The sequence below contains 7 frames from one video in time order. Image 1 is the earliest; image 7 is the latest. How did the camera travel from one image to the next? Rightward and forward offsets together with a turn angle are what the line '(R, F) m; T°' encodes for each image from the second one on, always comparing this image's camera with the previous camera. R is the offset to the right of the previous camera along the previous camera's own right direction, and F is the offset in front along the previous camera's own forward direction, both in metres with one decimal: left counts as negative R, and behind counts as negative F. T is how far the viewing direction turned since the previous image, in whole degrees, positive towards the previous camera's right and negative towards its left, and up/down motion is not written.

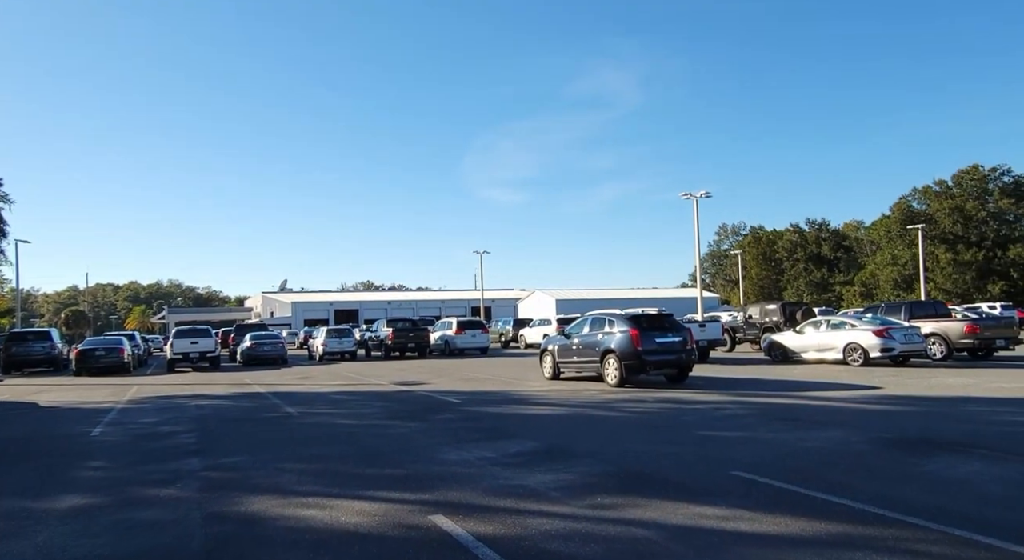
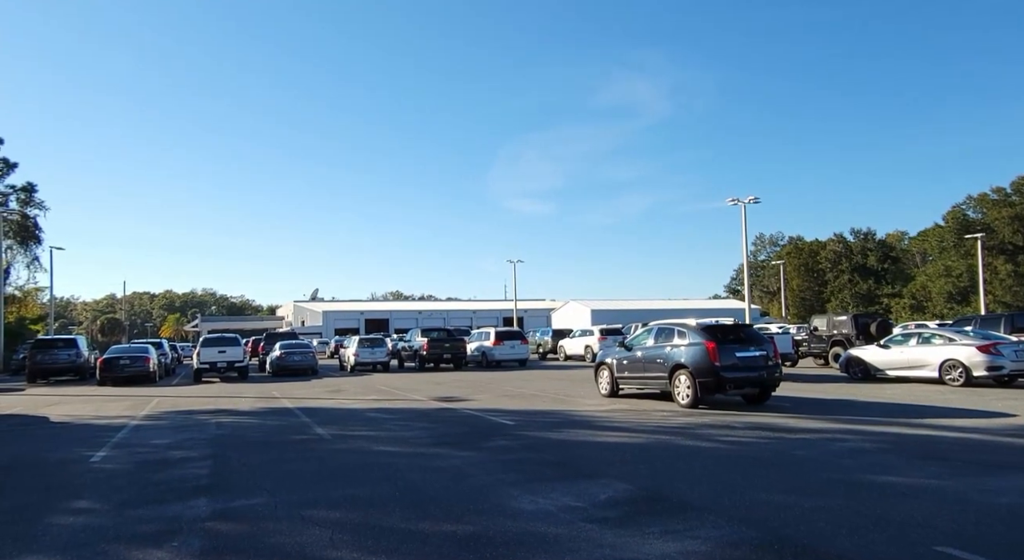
(-0.6, +1.9) m; -2°
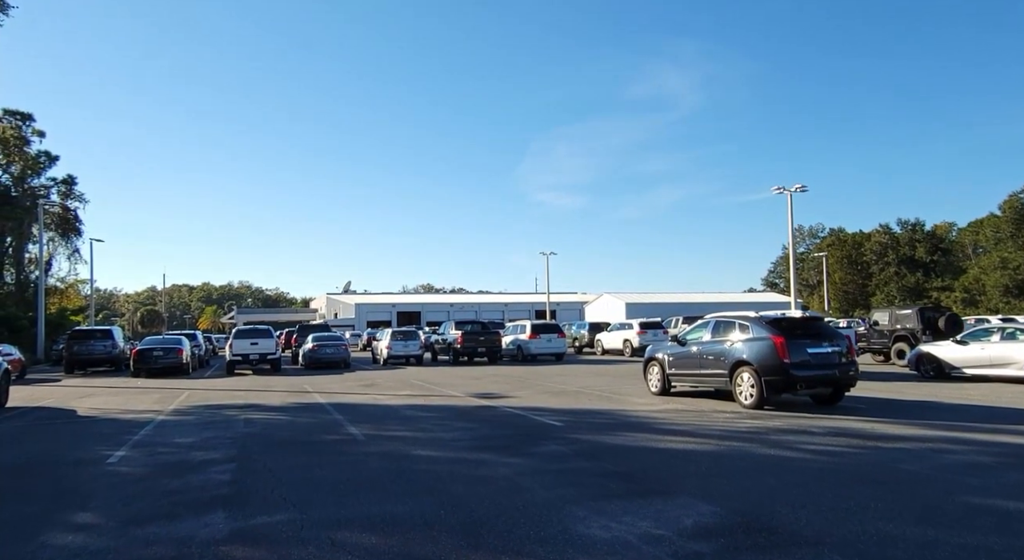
(-0.3, +1.1) m; -2°
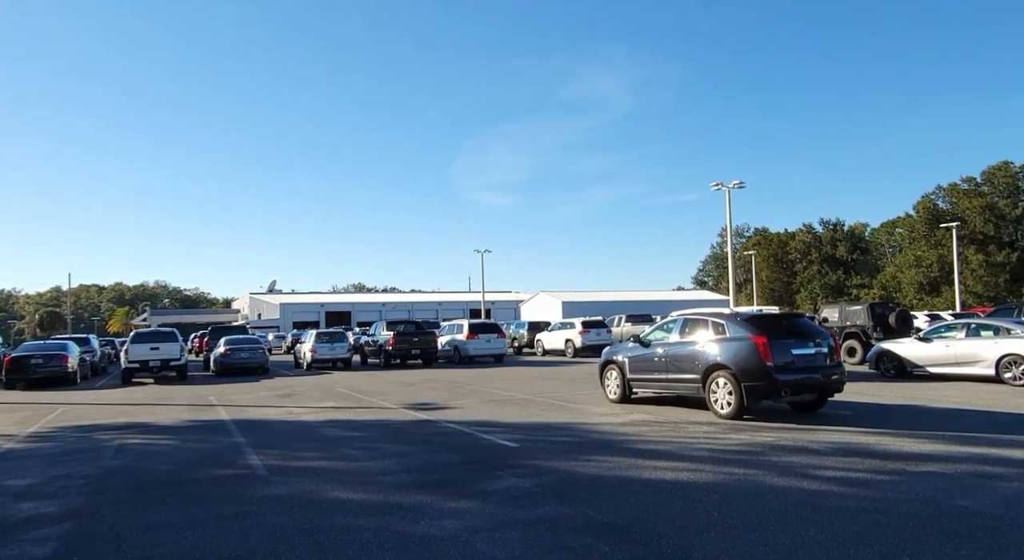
(-0.1, +2.2) m; +5°
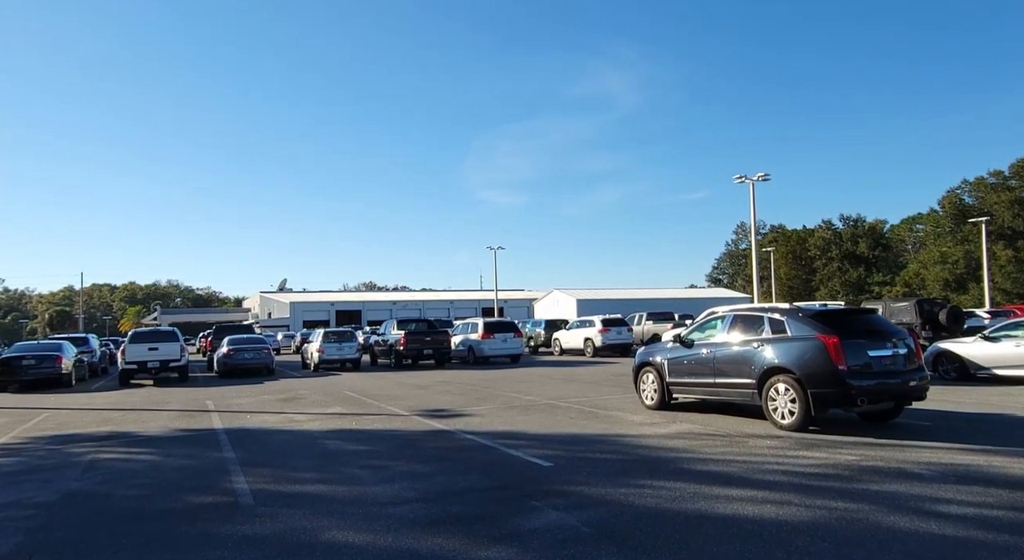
(-0.2, +1.5) m; -1°
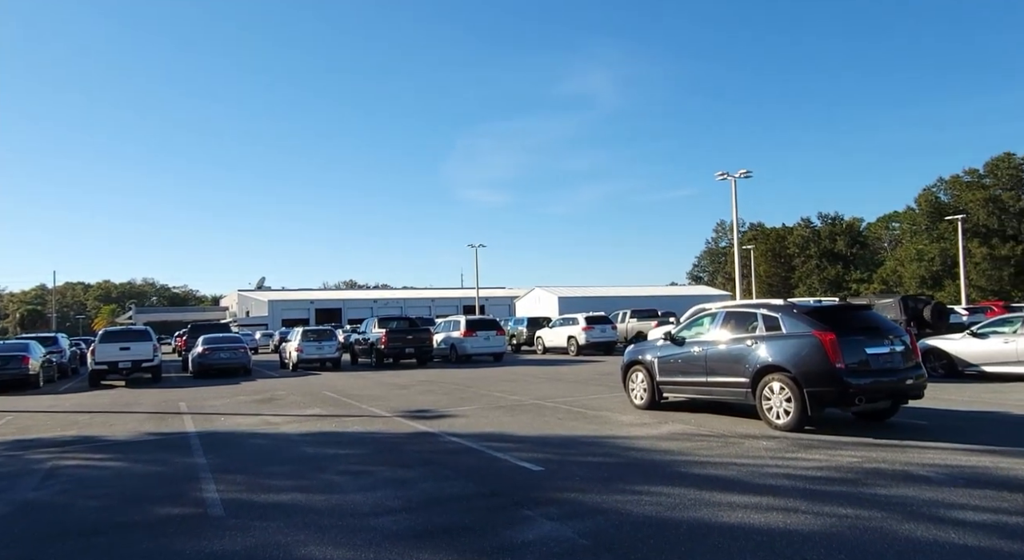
(-0.1, +0.4) m; +1°
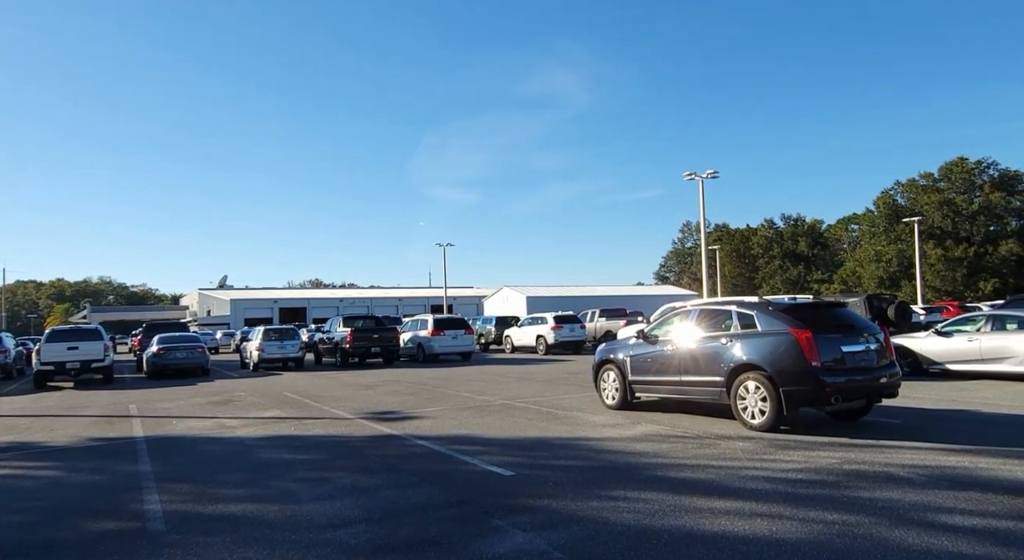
(0.0, +0.4) m; +3°
